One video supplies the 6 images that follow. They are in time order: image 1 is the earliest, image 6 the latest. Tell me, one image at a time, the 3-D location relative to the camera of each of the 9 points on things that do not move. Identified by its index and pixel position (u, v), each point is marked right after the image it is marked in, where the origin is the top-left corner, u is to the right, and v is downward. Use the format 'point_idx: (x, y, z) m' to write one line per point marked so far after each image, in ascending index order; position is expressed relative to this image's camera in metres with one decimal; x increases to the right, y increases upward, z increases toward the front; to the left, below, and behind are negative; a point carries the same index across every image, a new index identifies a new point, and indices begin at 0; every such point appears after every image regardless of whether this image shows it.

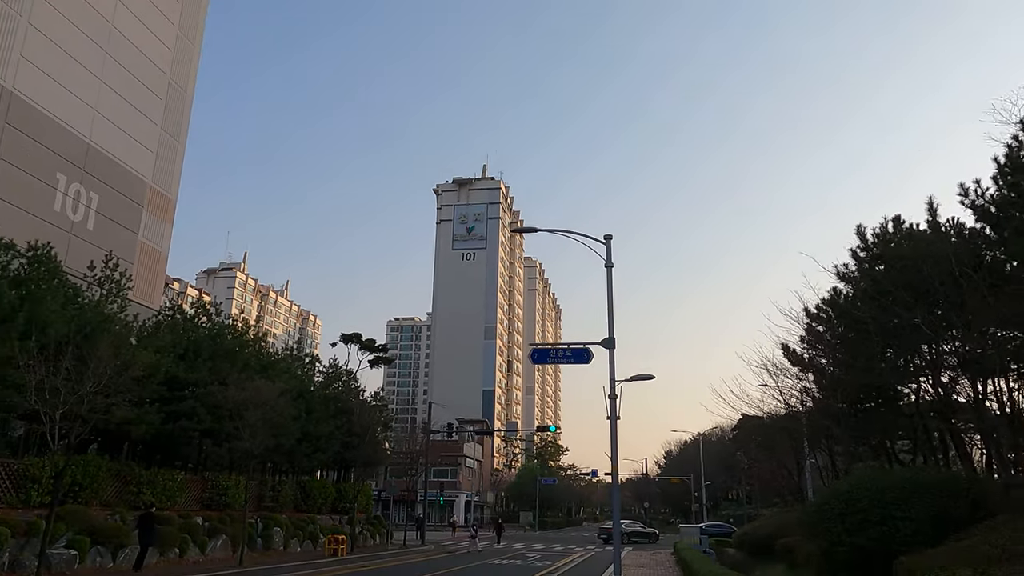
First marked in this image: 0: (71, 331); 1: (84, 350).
0: (-10.9, -1.1, +19.0) m
1: (-10.8, -1.6, +19.3) m
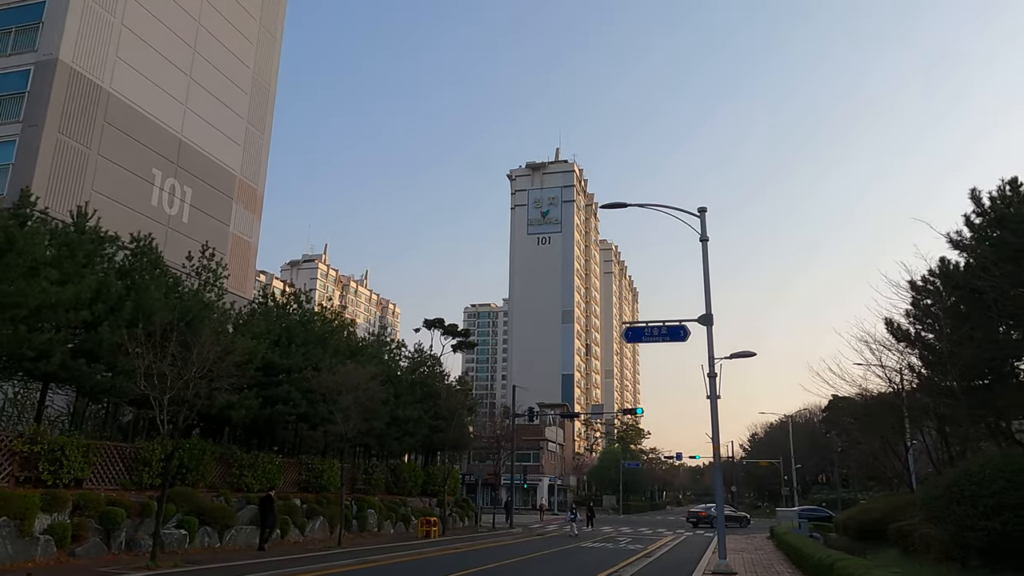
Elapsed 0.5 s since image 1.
0: (-8.6, -0.8, +19.5) m
1: (-8.4, -1.3, +19.9) m
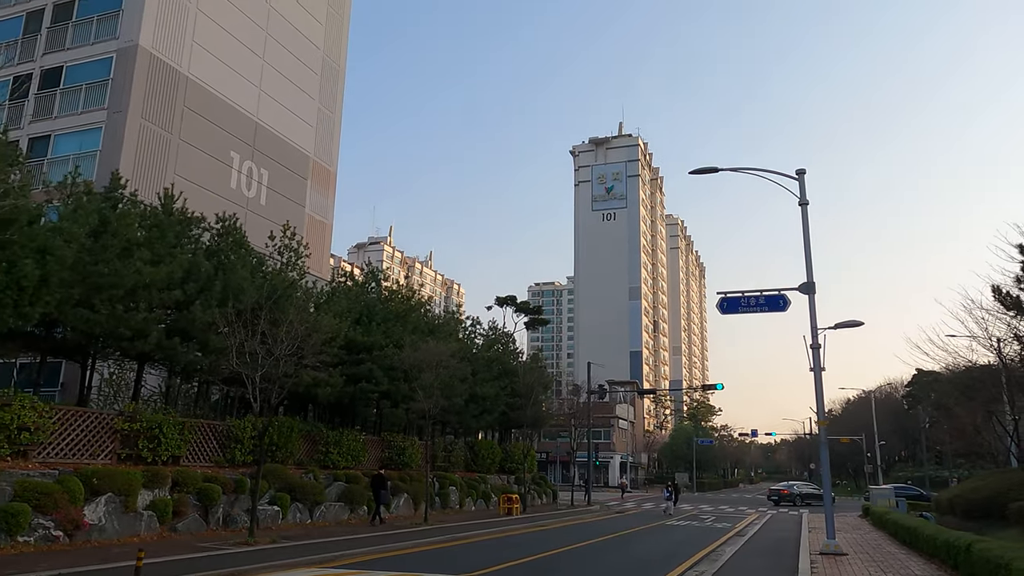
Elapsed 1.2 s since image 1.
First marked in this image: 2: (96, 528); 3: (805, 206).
0: (-6.4, -0.2, +19.6) m
1: (-6.1, -0.7, +19.9) m
2: (-8.6, -5.0, +15.8) m
3: (+7.3, +2.1, +19.1) m
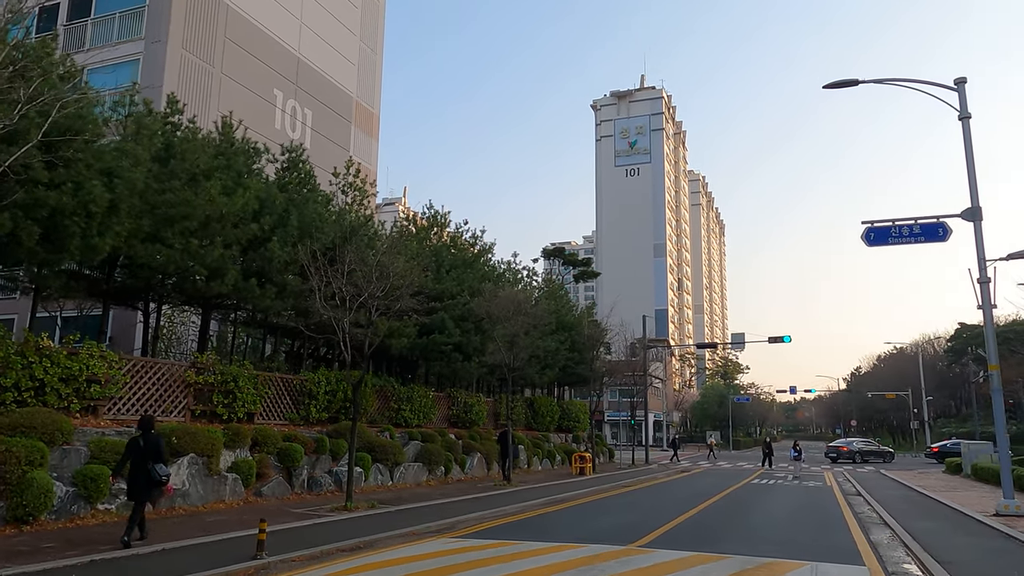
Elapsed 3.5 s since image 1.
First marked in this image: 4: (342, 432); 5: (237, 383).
0: (-3.8, +1.2, +17.3) m
1: (-3.5, +0.8, +17.6) m
2: (-6.0, -3.7, +13.8) m
3: (+9.9, +3.7, +16.6) m
4: (-4.3, -3.6, +19.4) m
5: (-6.1, -2.1, +16.8) m
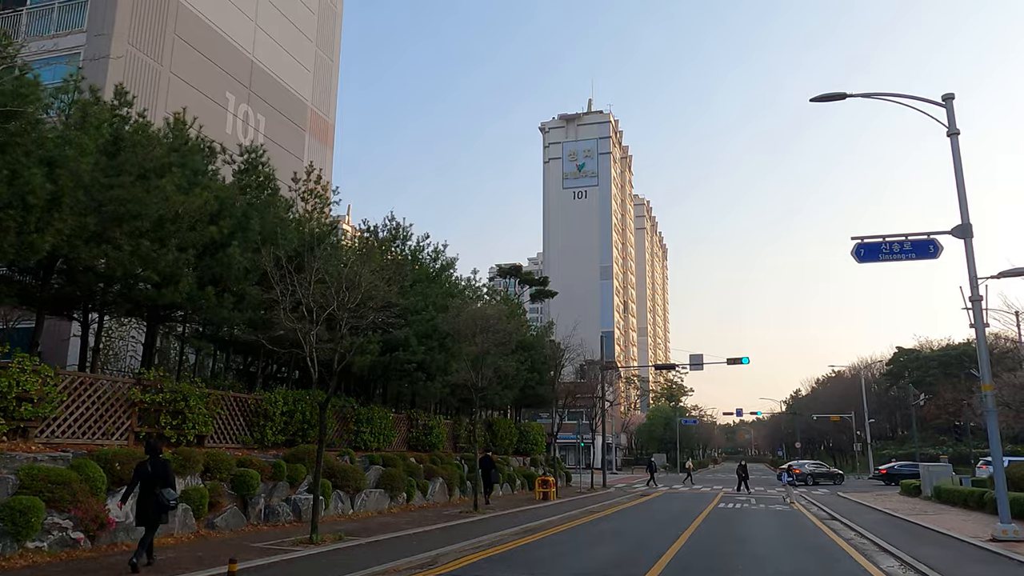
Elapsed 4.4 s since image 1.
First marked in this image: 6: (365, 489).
0: (-4.2, +1.0, +16.0) m
1: (-4.0, +0.5, +16.3) m
2: (-6.2, -3.8, +12.2) m
3: (+9.5, +3.3, +16.3) m
4: (-5.0, -3.9, +17.9) m
5: (-6.5, -2.3, +15.2) m
6: (-3.8, -5.2, +19.9) m
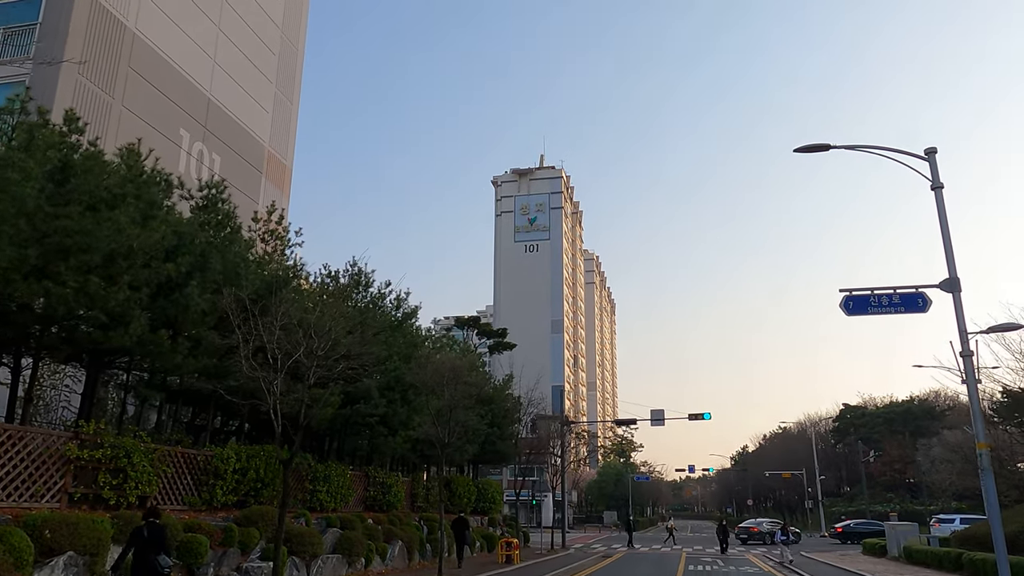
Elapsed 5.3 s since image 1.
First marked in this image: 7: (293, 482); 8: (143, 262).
0: (-4.6, +0.1, +14.8) m
1: (-4.4, -0.4, +15.1) m
2: (-6.4, -4.4, +10.5) m
3: (+9.1, +2.1, +16.2) m
4: (-5.5, -4.9, +16.3) m
5: (-6.8, -3.1, +13.6) m
6: (-4.5, -6.4, +18.3) m
7: (-5.6, -5.0, +19.7) m
8: (-6.4, +0.5, +13.1) m
